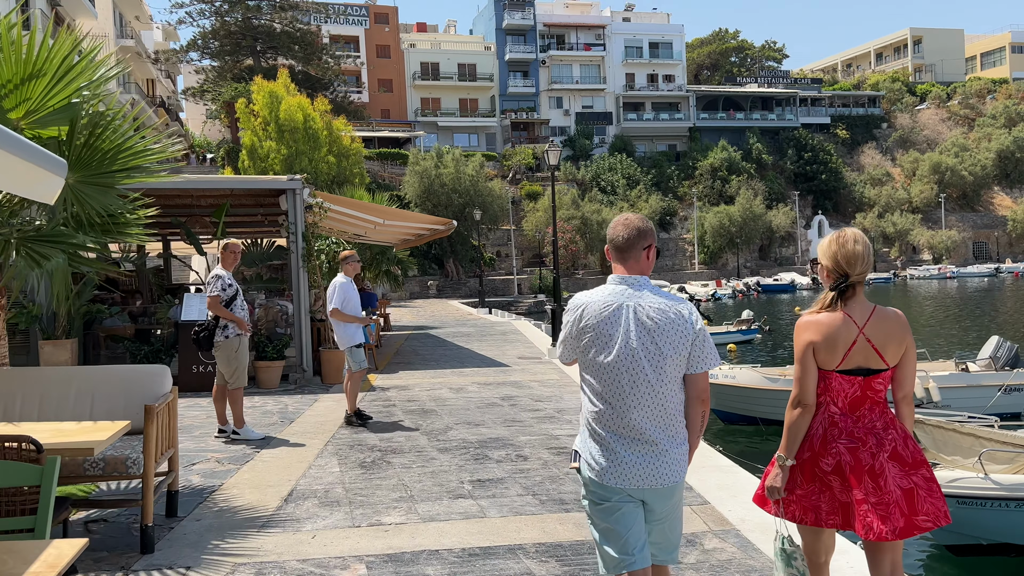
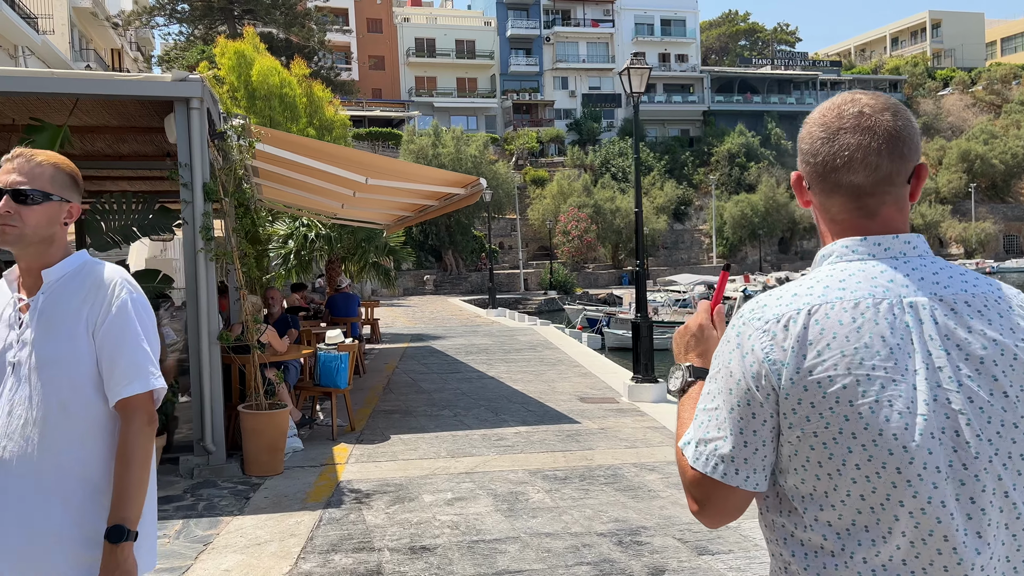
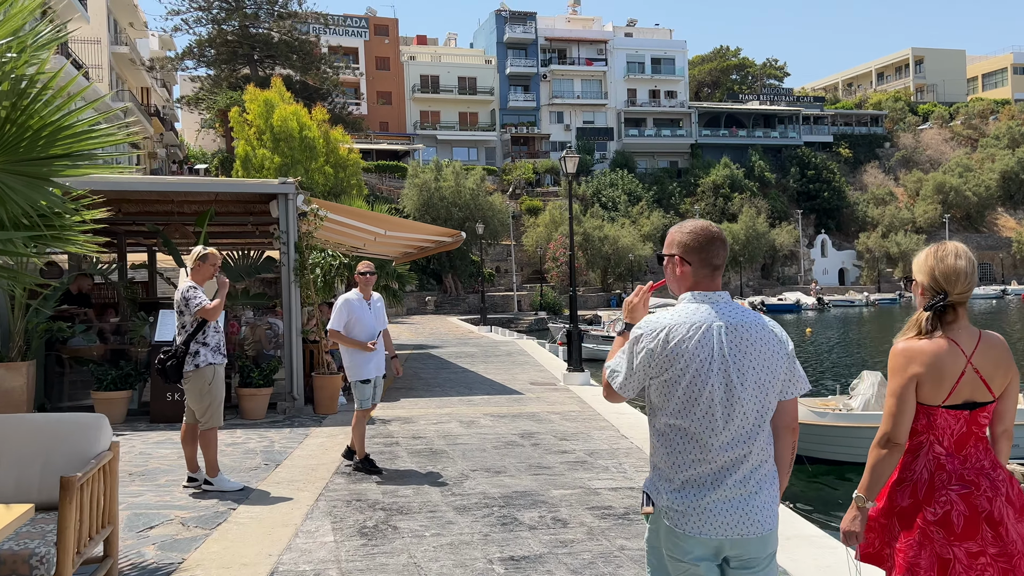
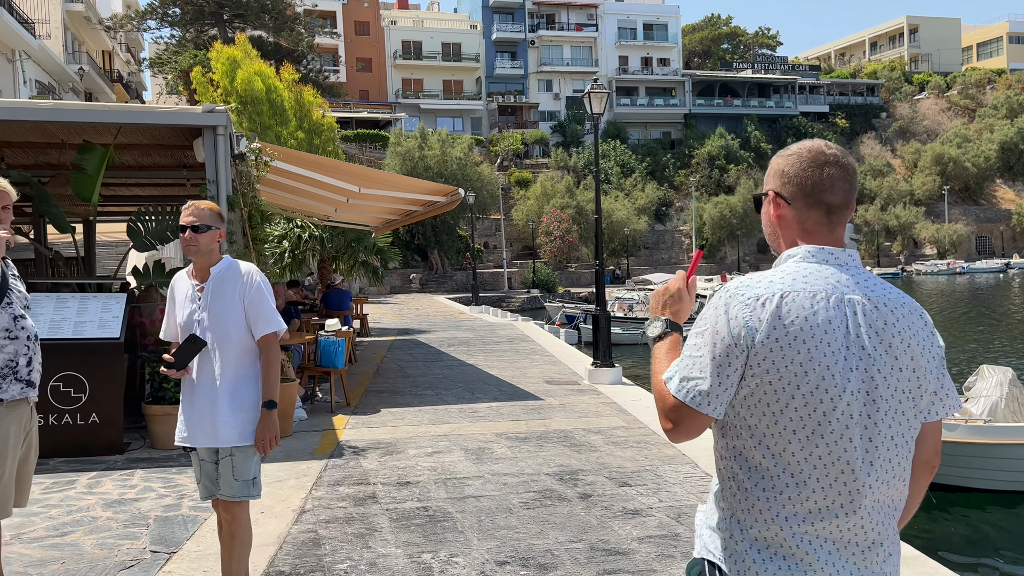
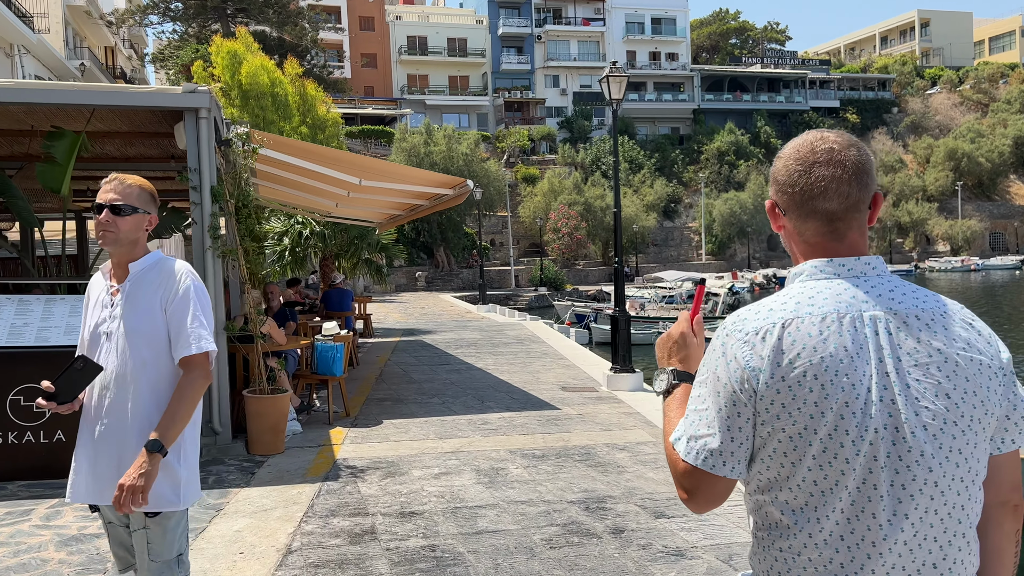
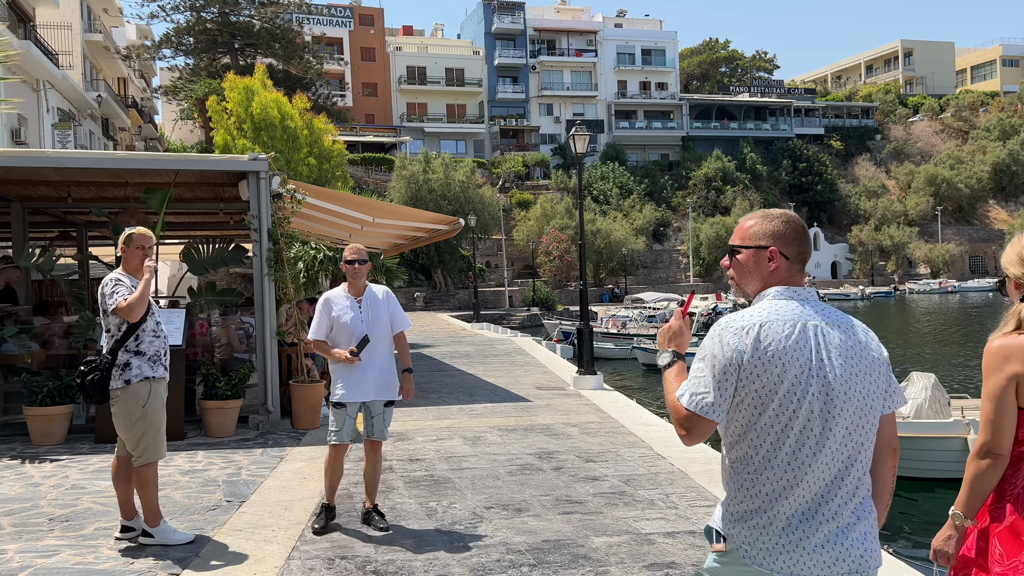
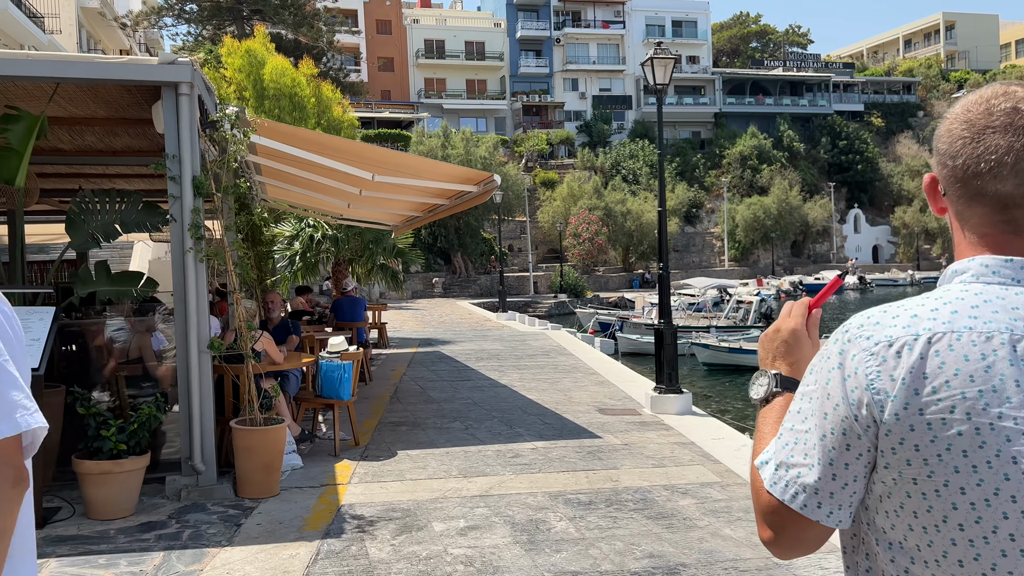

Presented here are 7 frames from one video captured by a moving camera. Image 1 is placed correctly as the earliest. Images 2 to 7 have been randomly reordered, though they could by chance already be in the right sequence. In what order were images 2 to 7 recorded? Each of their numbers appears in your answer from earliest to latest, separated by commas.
3, 6, 4, 5, 2, 7
